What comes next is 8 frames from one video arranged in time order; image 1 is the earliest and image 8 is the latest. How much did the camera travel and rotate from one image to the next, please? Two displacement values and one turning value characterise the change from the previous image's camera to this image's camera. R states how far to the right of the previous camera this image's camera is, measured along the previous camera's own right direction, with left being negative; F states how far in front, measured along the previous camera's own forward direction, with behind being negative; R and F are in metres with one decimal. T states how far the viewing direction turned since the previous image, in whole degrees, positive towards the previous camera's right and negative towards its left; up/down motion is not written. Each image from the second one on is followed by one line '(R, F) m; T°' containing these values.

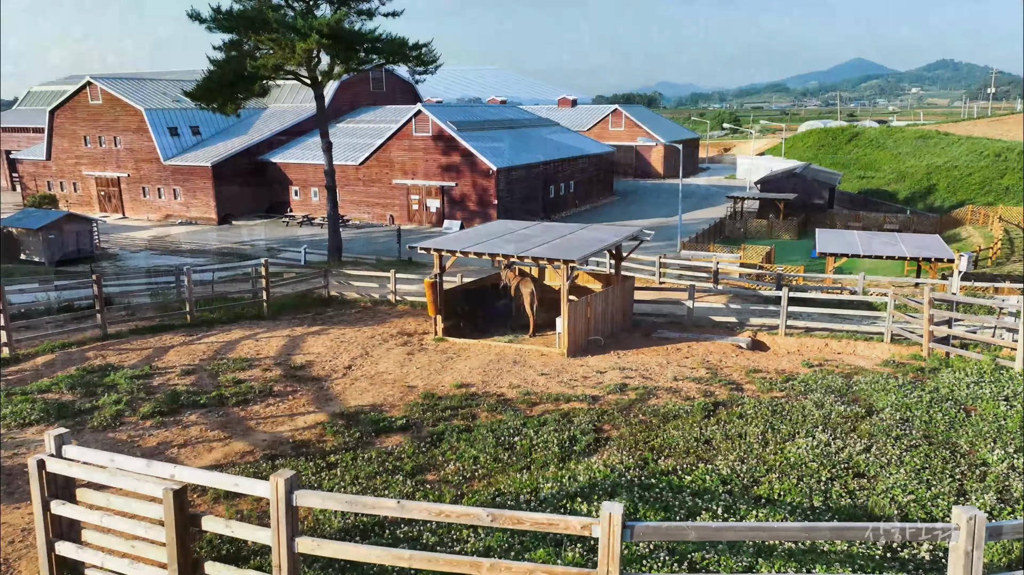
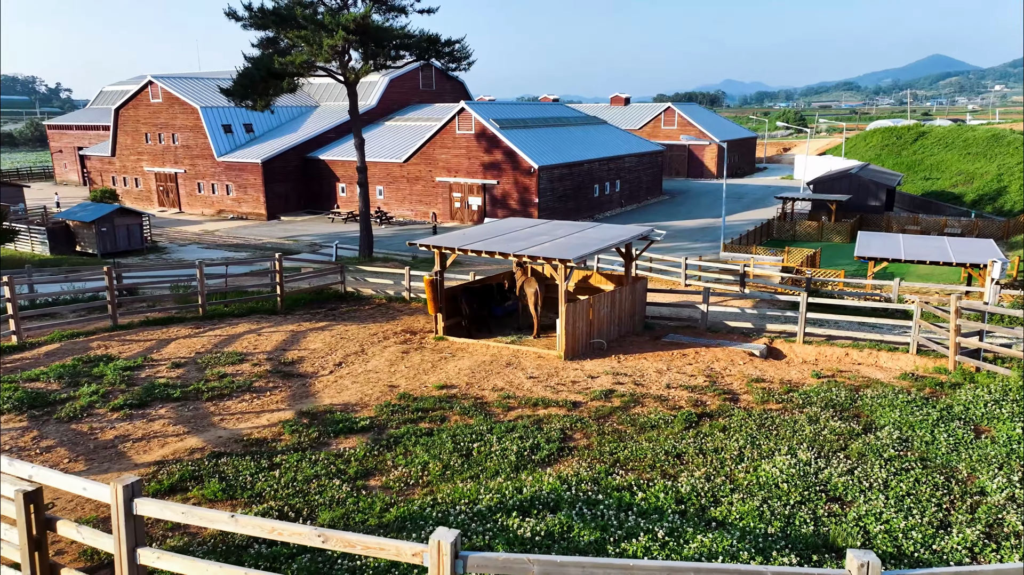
(+1.2, +0.5) m; -4°
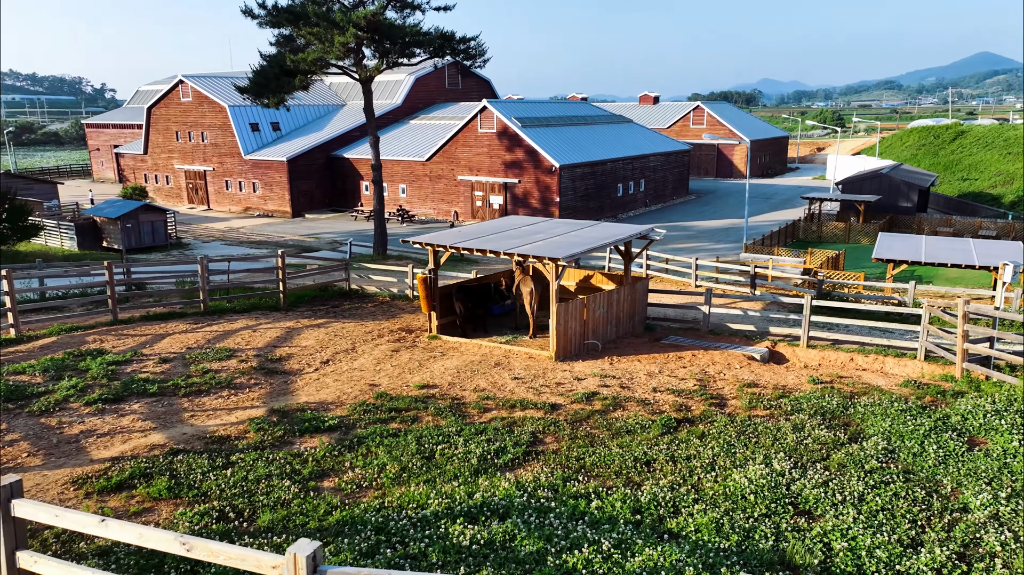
(+0.8, +0.3) m; -2°
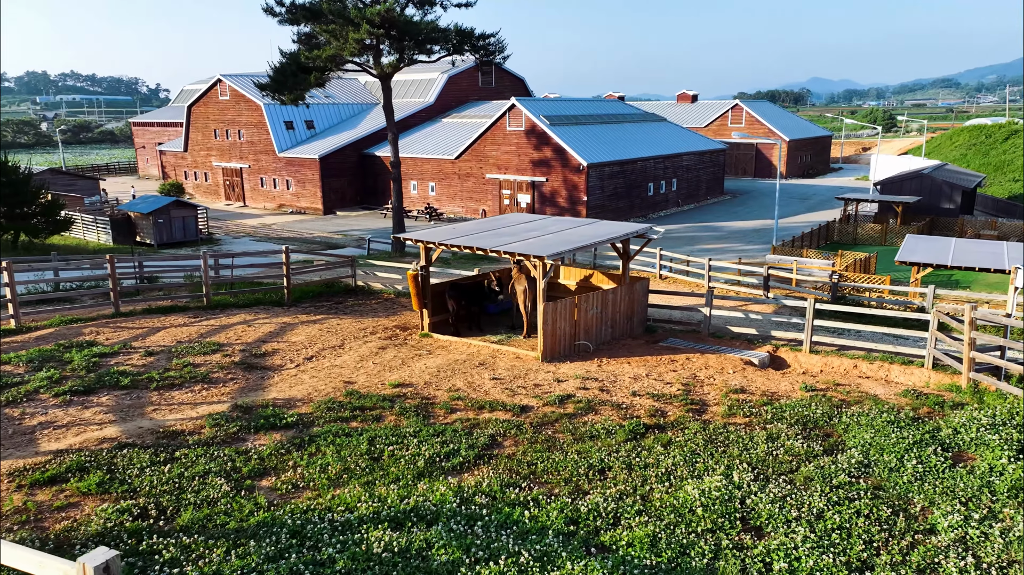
(+1.1, +0.3) m; -3°
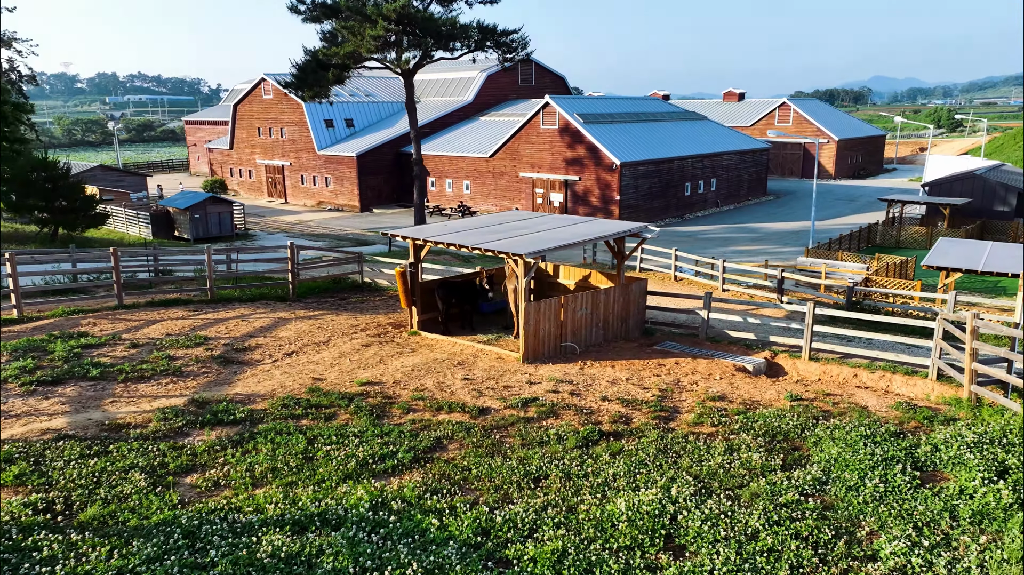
(+1.3, +0.4) m; -4°
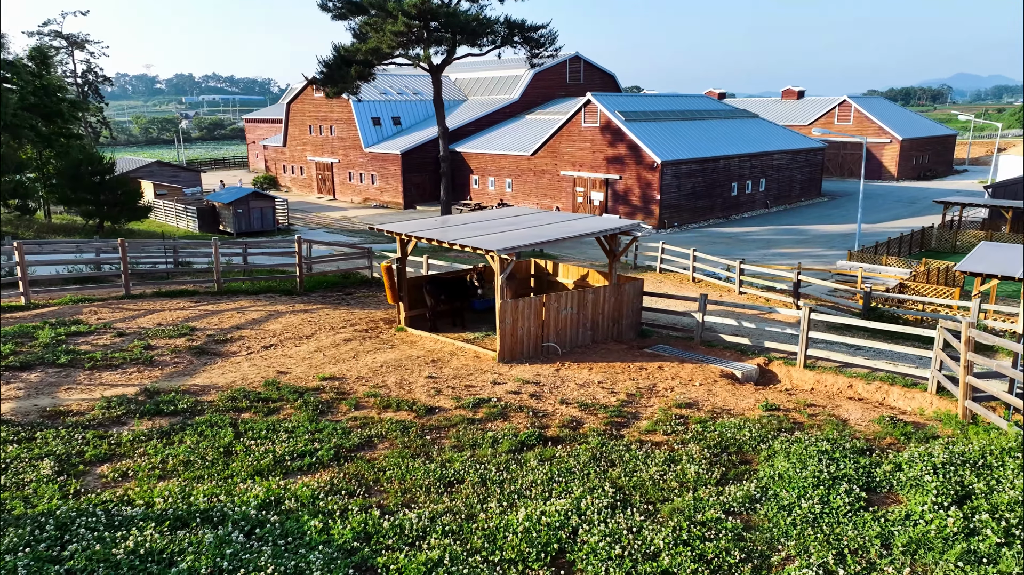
(+1.5, +0.4) m; -5°
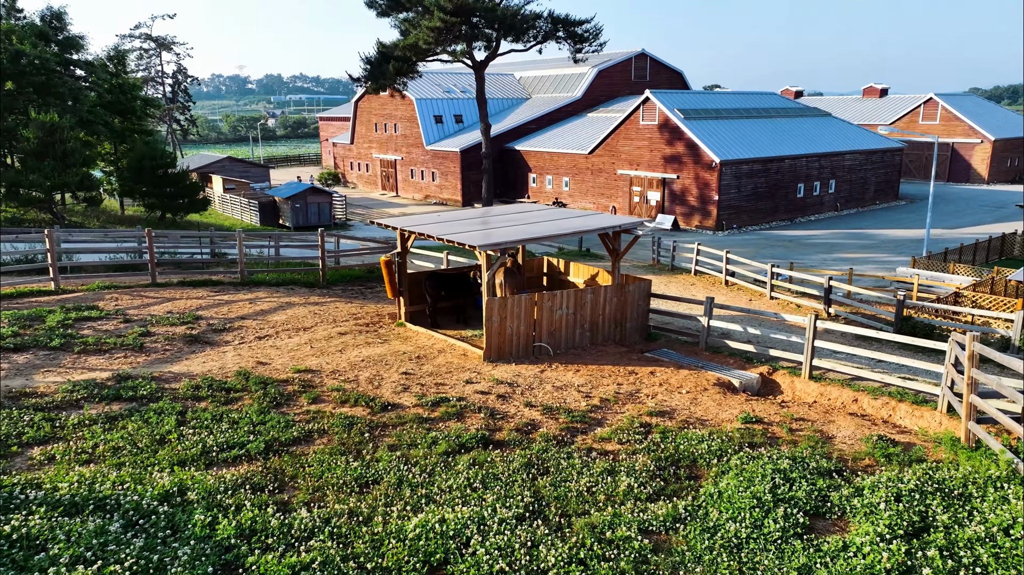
(+1.5, +0.4) m; -6°
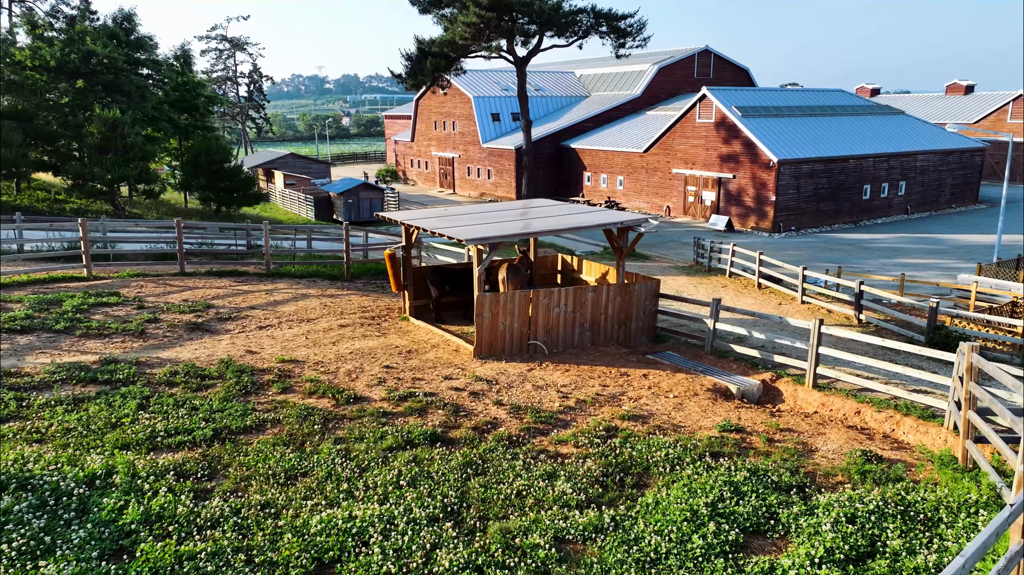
(+1.3, +0.3) m; -5°
